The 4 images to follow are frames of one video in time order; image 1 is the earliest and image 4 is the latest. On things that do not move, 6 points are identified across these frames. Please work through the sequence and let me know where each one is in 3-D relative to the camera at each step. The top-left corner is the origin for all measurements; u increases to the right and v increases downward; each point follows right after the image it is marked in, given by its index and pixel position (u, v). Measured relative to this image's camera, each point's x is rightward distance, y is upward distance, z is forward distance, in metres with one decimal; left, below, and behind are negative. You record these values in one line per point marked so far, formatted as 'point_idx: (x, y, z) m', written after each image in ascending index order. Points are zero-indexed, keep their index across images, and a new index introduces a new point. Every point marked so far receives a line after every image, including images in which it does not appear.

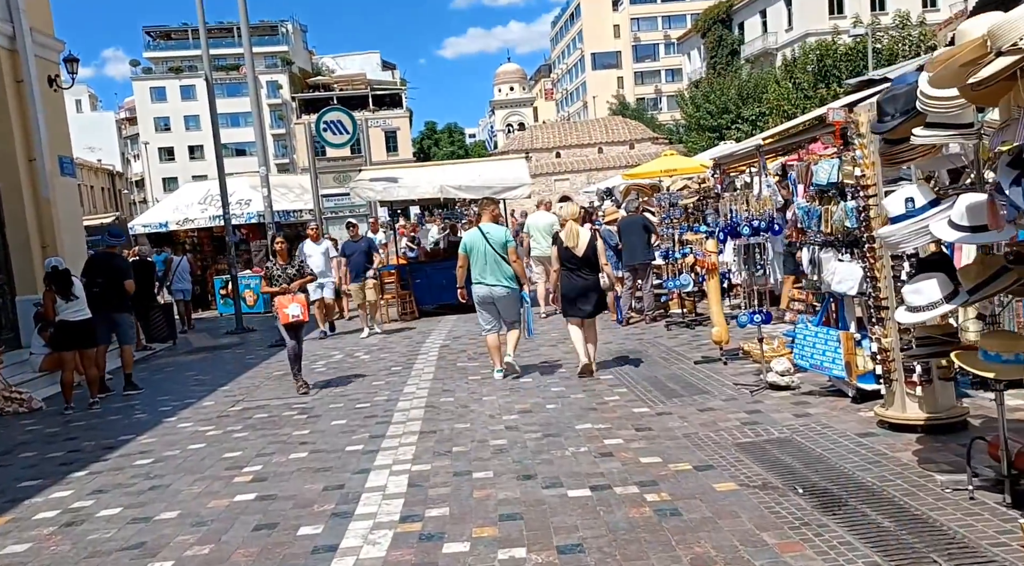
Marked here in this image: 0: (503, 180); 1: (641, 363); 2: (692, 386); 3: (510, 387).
0: (-0.2, +1.8, +15.1) m
1: (+1.4, -0.8, +9.2) m
2: (+1.6, -0.9, +7.5) m
3: (0.0, -1.0, +8.4) m
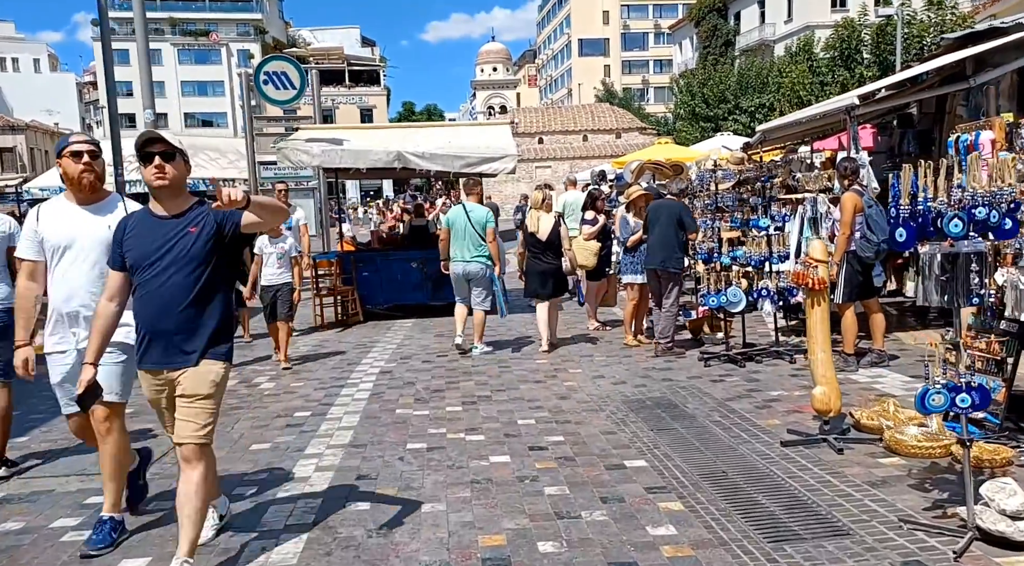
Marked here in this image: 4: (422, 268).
0: (-0.5, +1.8, +11.5) m
1: (+1.2, -1.0, +5.7) m
2: (+1.4, -1.1, +4.1) m
3: (-0.2, -1.1, +4.9) m
4: (-1.2, +0.2, +11.6) m
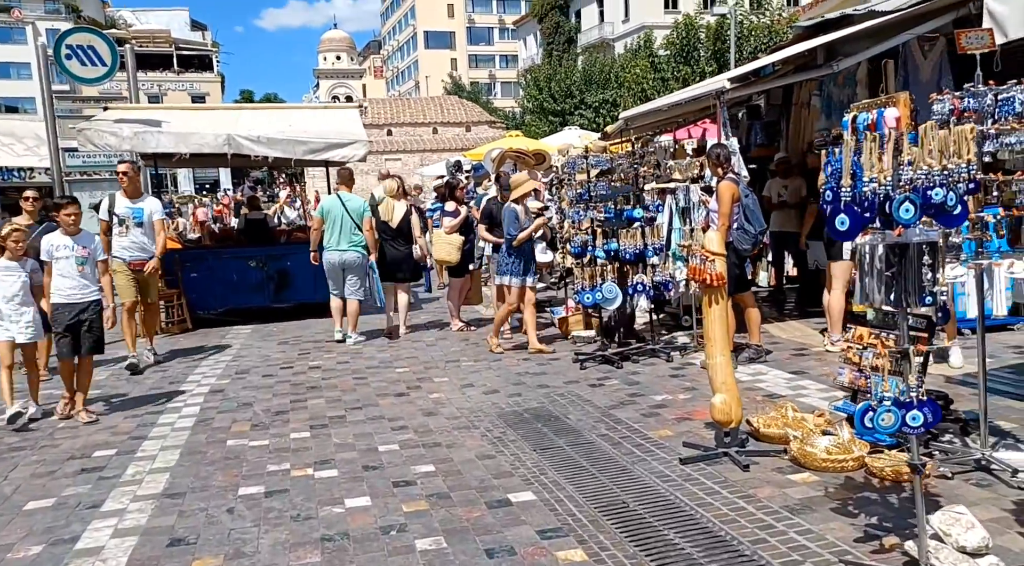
0: (-2.3, +1.8, +10.4) m
1: (+0.4, -1.0, +5.0) m
2: (+0.9, -1.1, +3.4) m
3: (-0.9, -1.1, +3.9) m
4: (-3.0, +0.2, +10.4) m
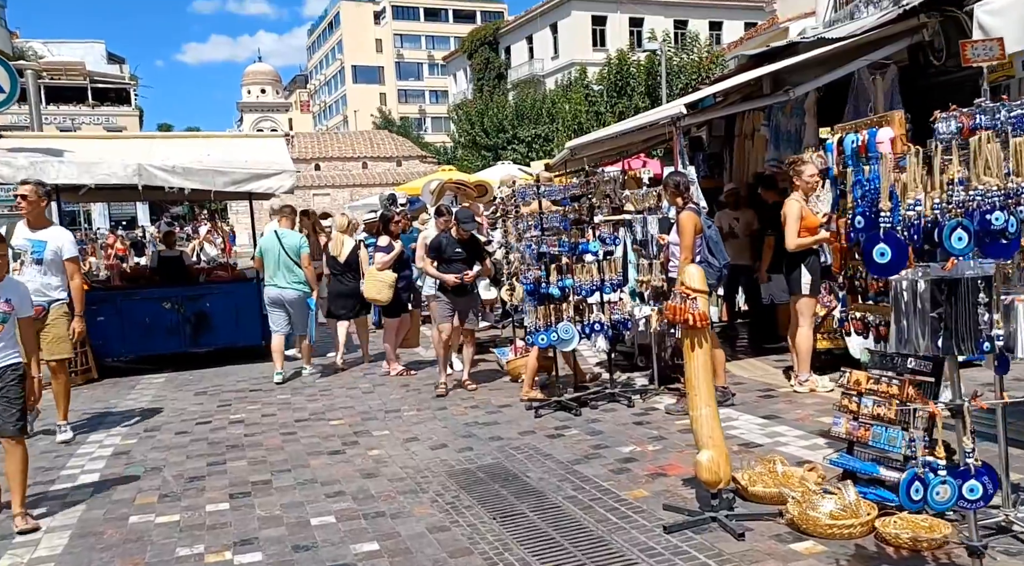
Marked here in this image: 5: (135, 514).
0: (-3.0, +1.3, +9.7) m
1: (+0.1, -1.2, +4.3) m
2: (+0.8, -1.2, +2.8) m
3: (-1.0, -1.3, +3.2) m
4: (-3.7, -0.3, +9.5) m
5: (-2.0, -1.3, +4.6) m
